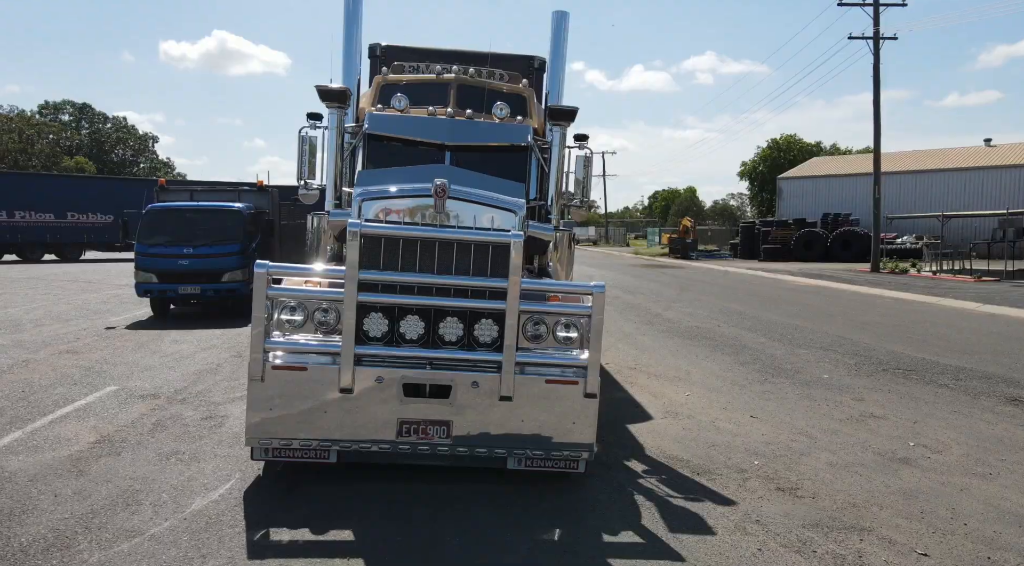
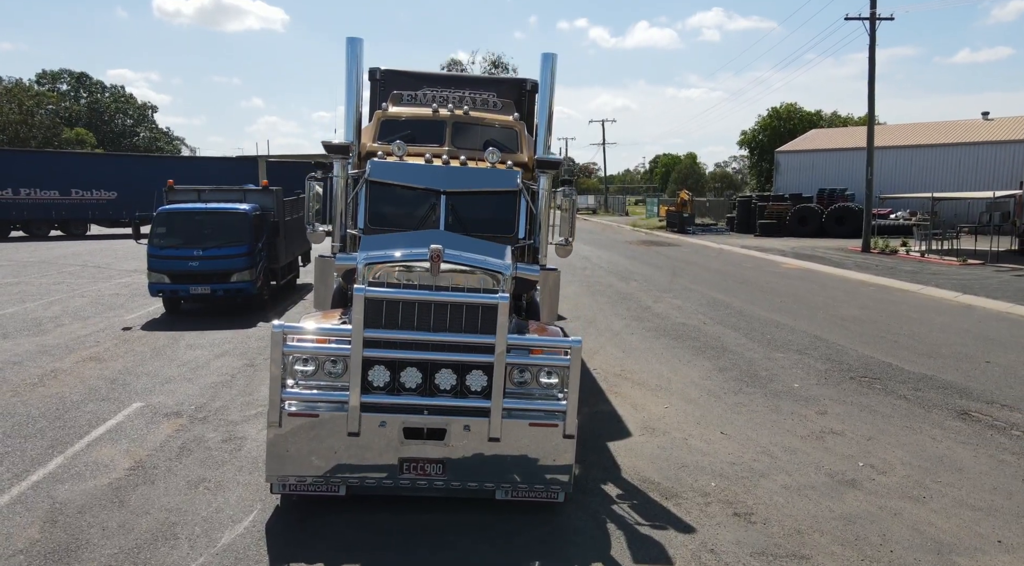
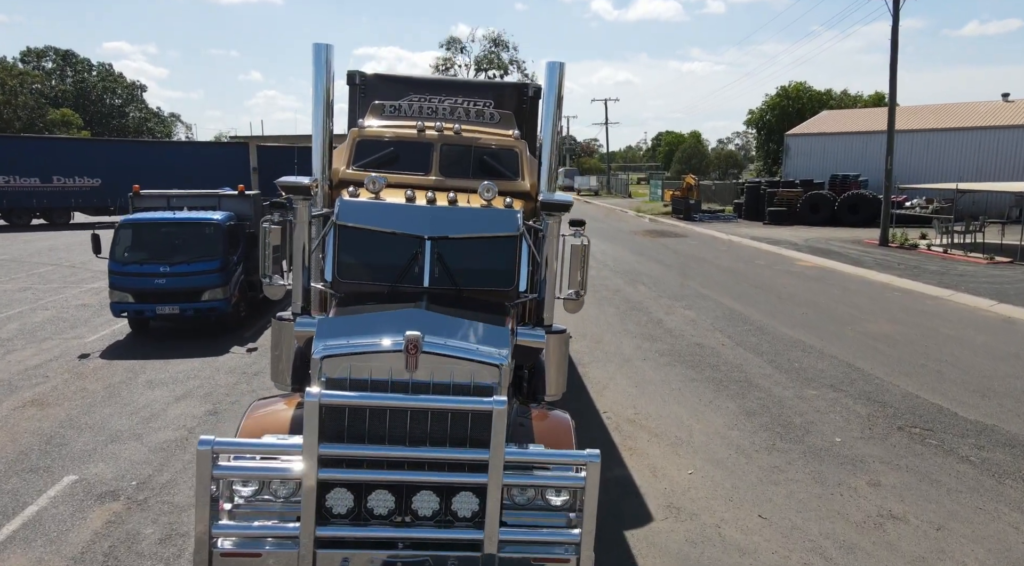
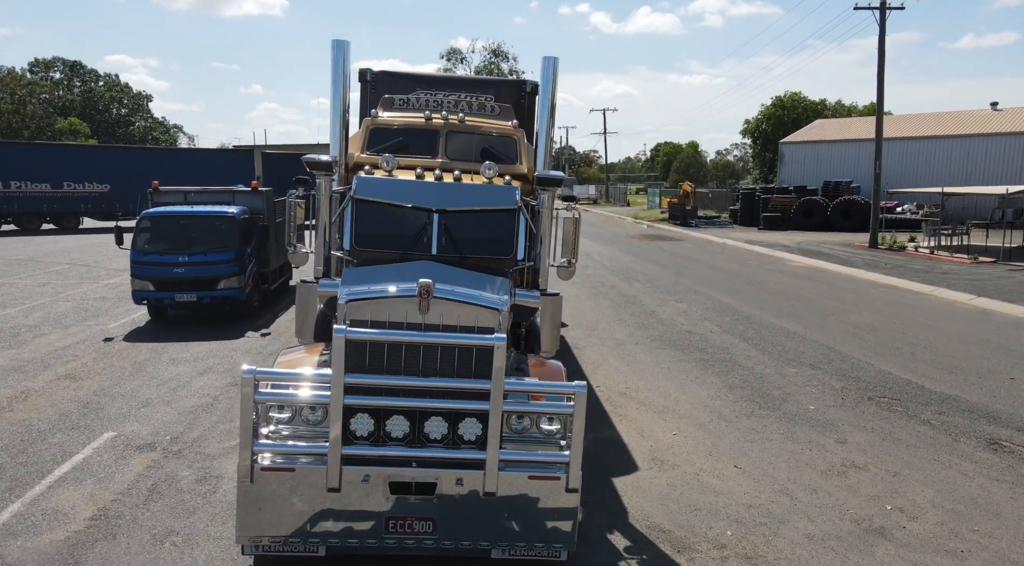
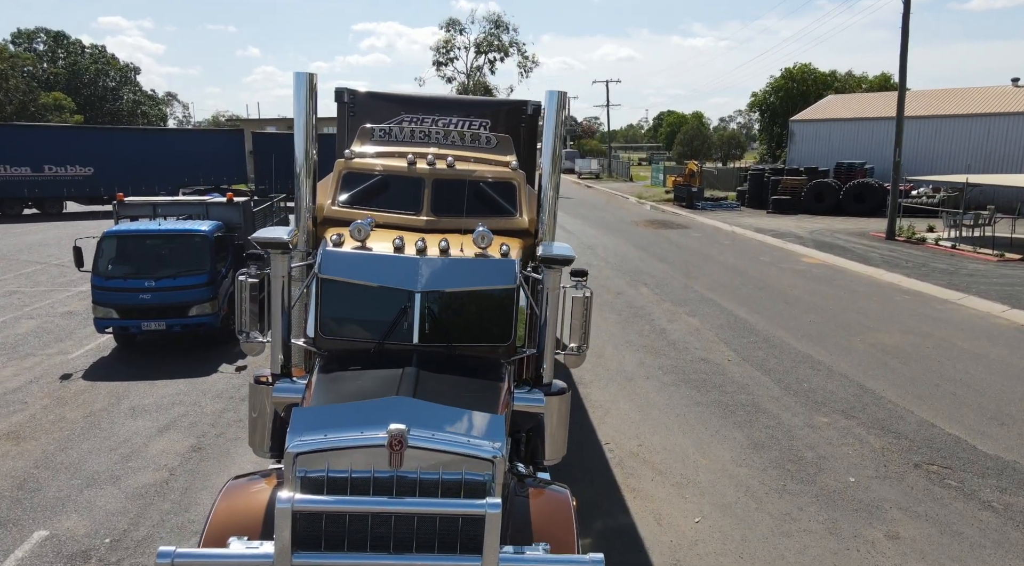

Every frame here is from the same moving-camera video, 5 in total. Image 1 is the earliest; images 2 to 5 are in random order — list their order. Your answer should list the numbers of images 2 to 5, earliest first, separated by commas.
2, 4, 3, 5
